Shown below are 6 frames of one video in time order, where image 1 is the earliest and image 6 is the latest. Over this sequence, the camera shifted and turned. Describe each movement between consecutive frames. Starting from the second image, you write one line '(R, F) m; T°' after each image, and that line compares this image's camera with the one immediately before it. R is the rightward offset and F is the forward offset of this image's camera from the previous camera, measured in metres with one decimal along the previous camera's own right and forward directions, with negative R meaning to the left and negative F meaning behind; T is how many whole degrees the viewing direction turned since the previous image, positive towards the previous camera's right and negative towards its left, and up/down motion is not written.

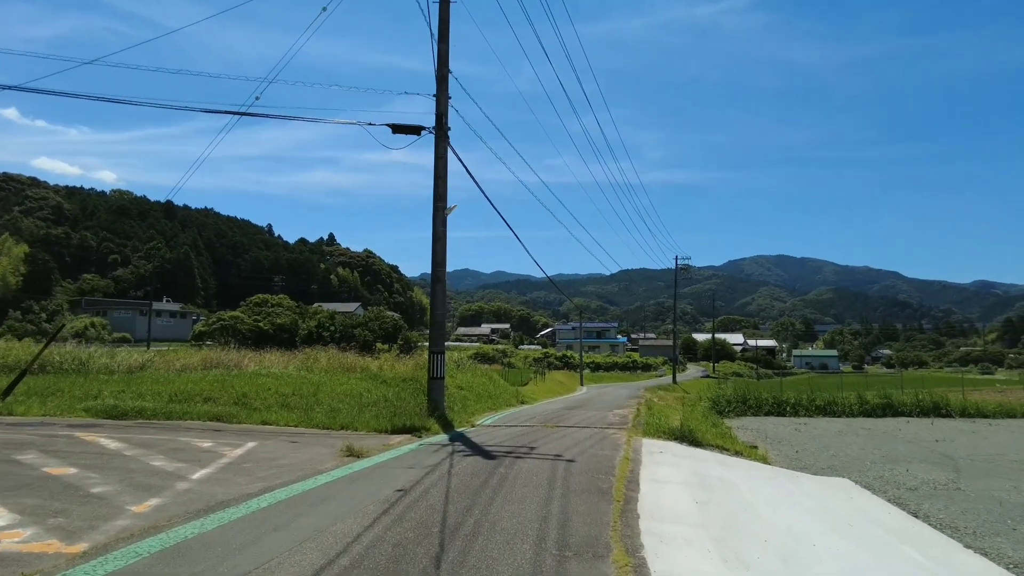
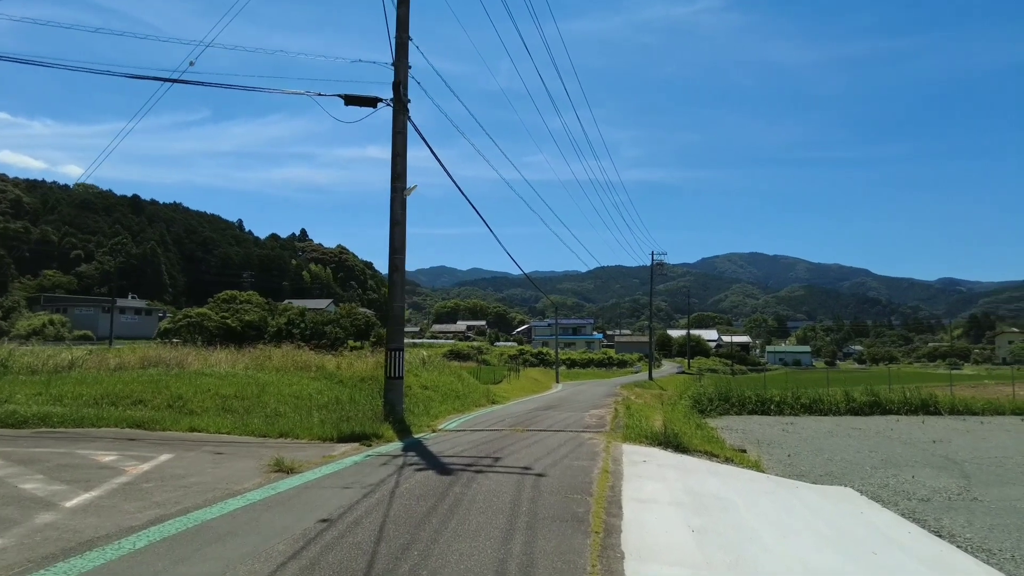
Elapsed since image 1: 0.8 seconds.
(+0.2, +1.5) m; +2°
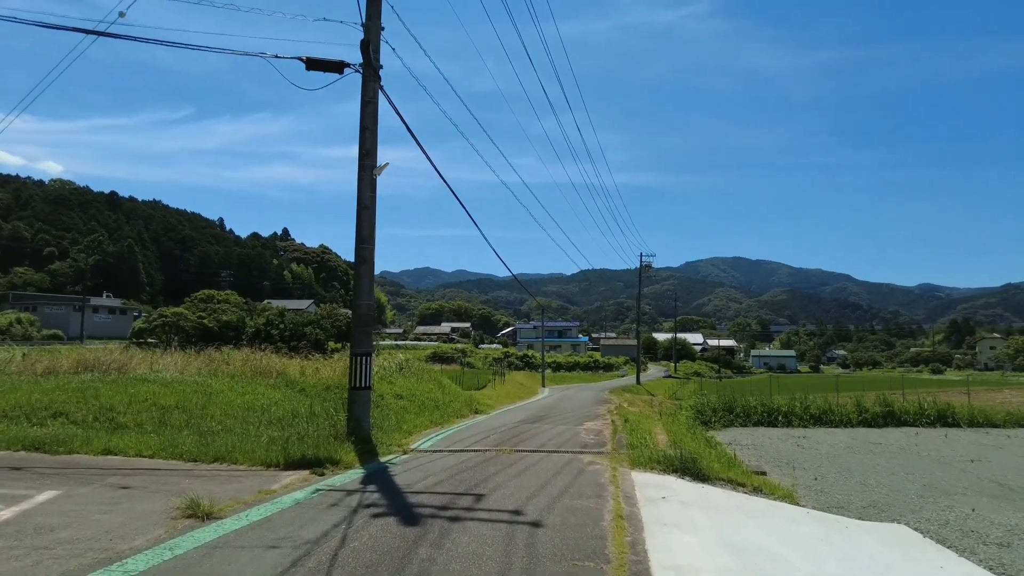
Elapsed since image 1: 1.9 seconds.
(0.0, +2.0) m; +1°
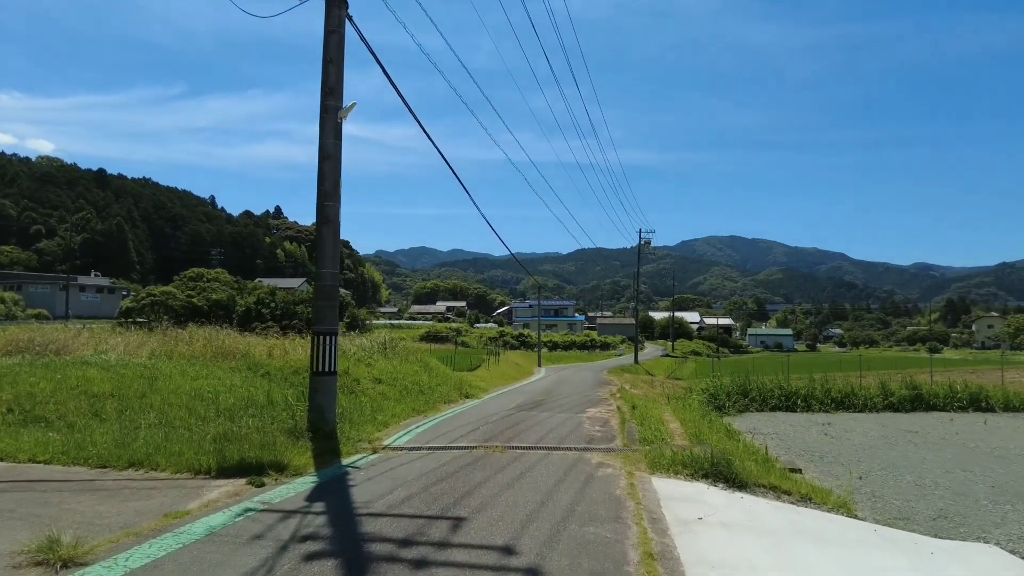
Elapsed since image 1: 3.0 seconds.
(+0.1, +1.9) m; 0°
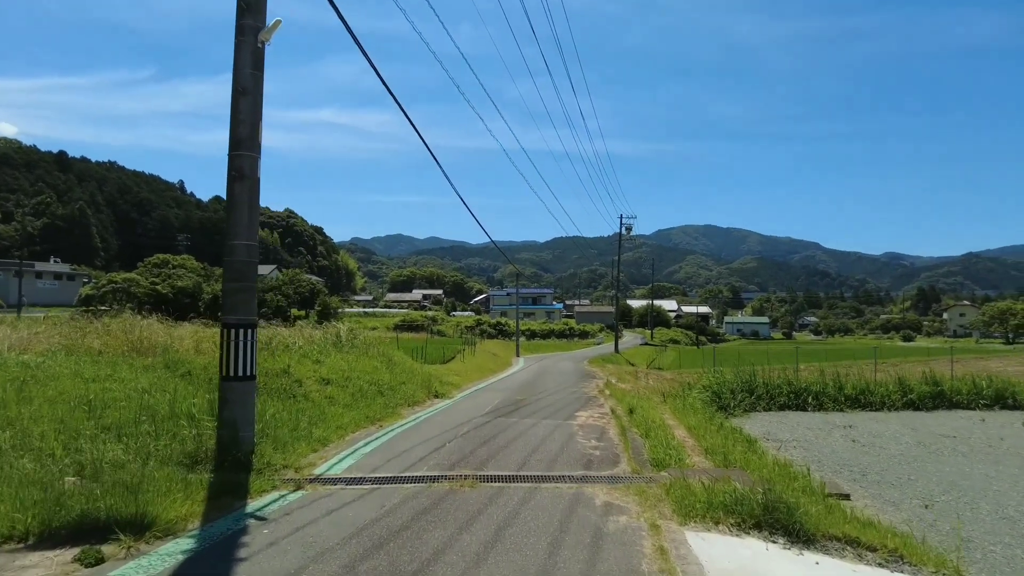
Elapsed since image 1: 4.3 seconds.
(0.0, +2.4) m; +2°
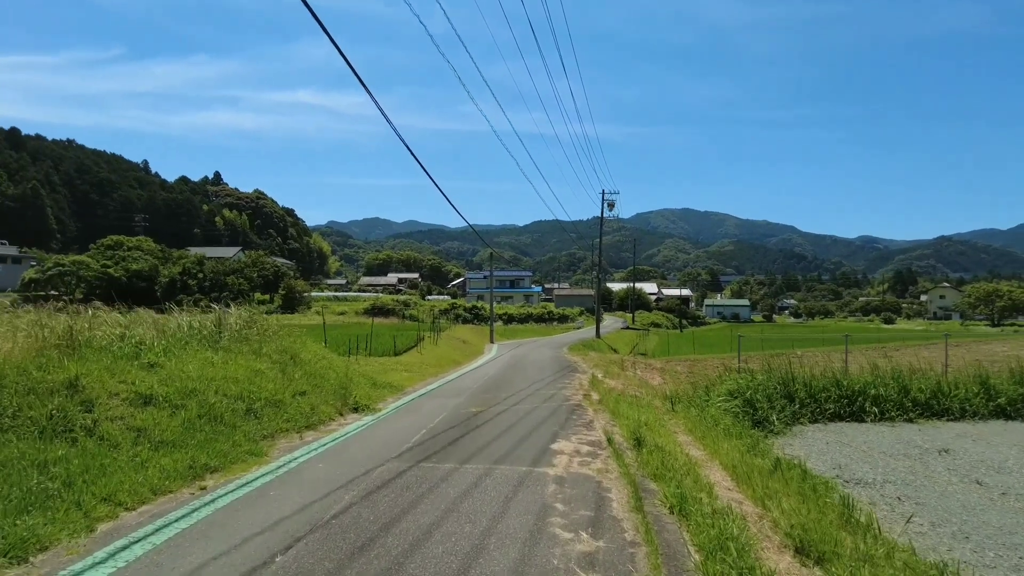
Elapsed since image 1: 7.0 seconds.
(+0.5, +4.7) m; +2°
